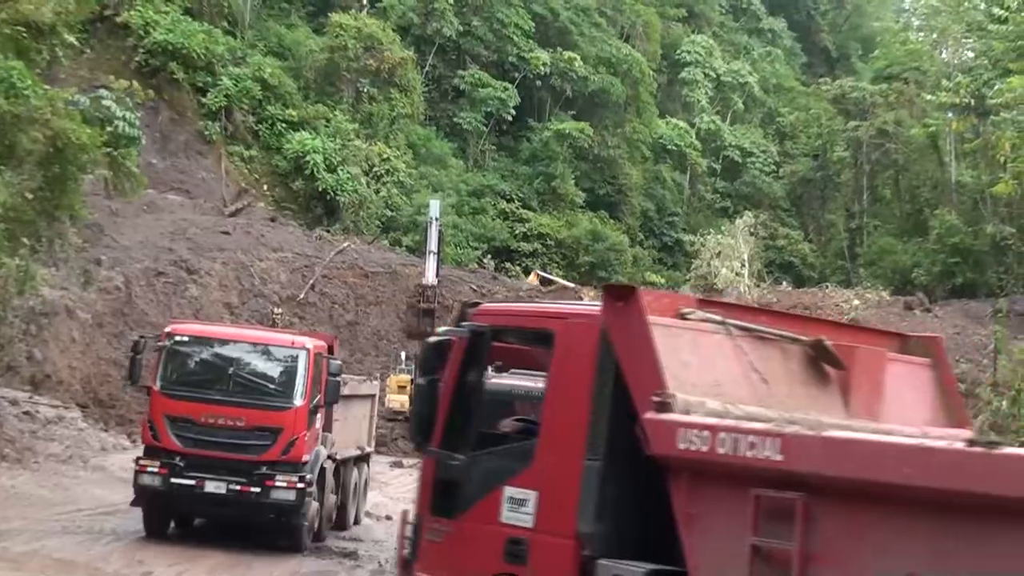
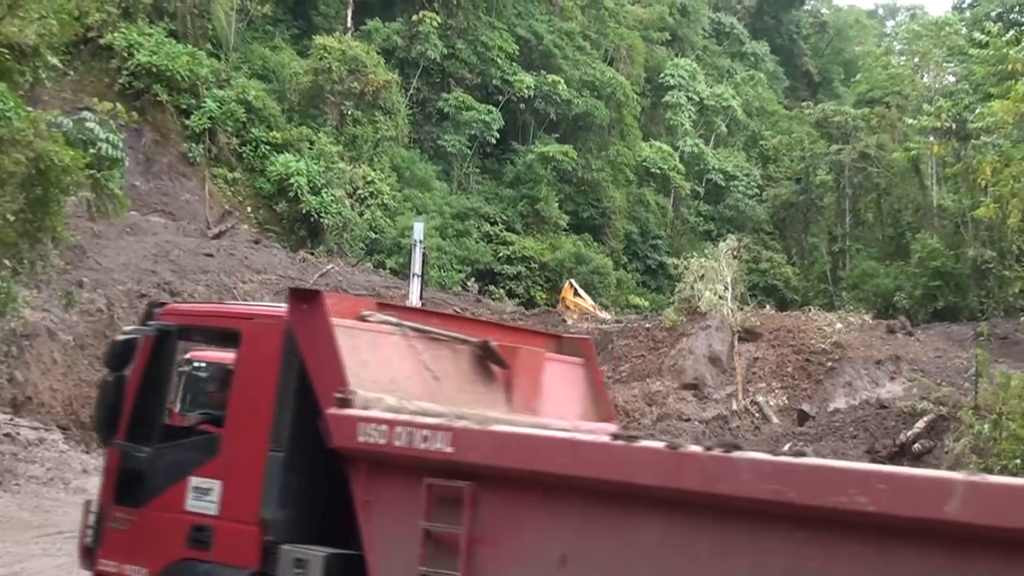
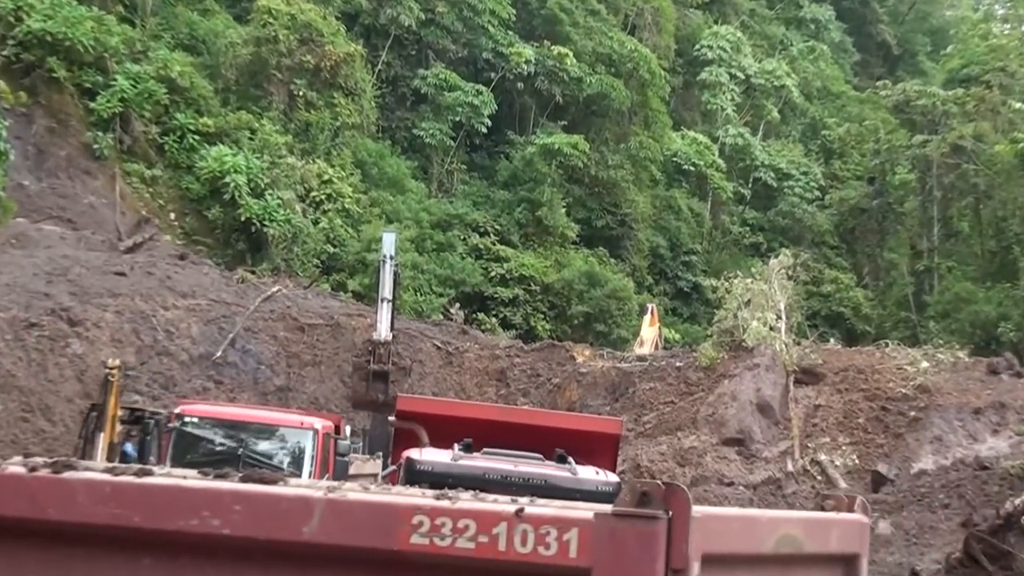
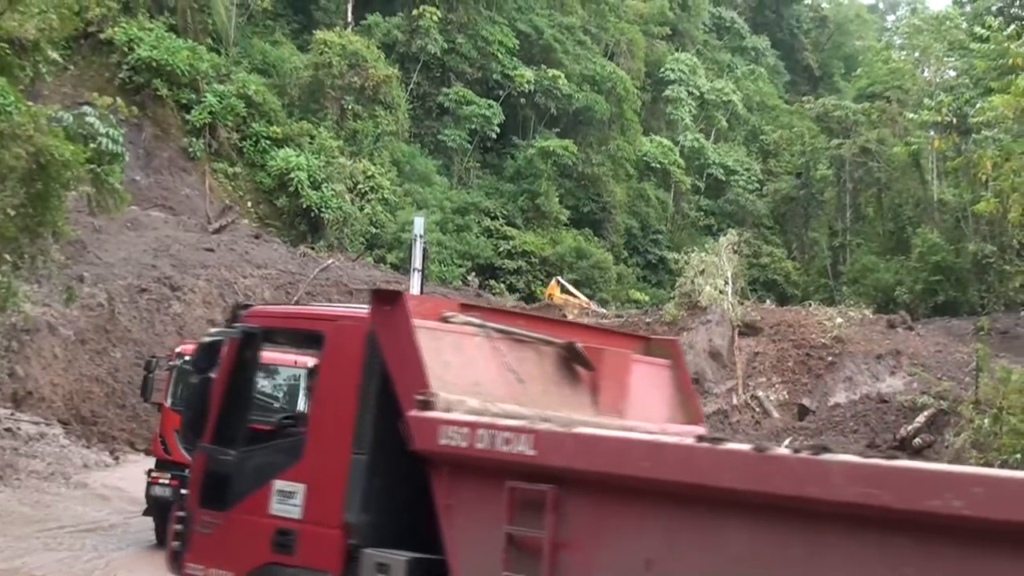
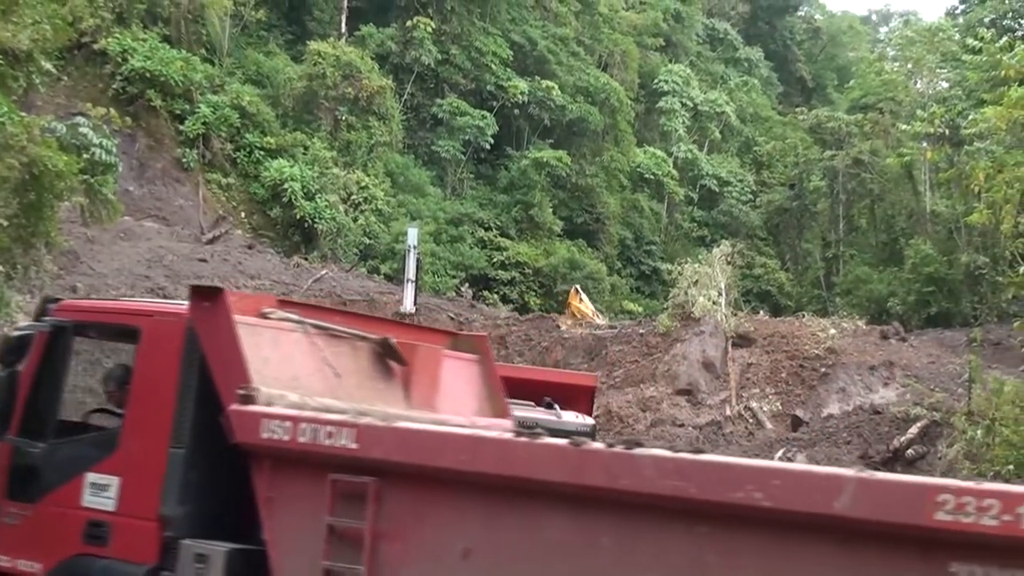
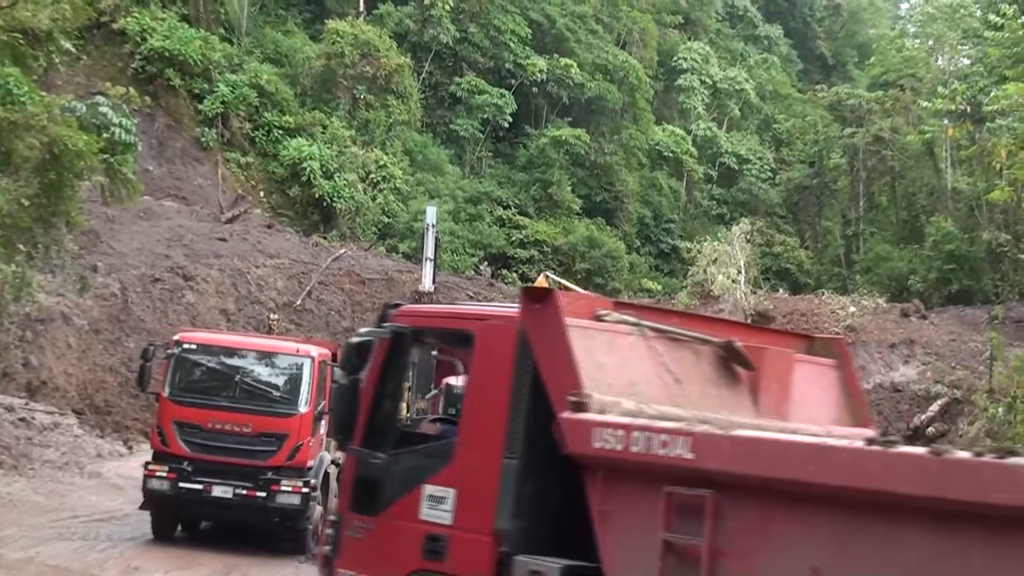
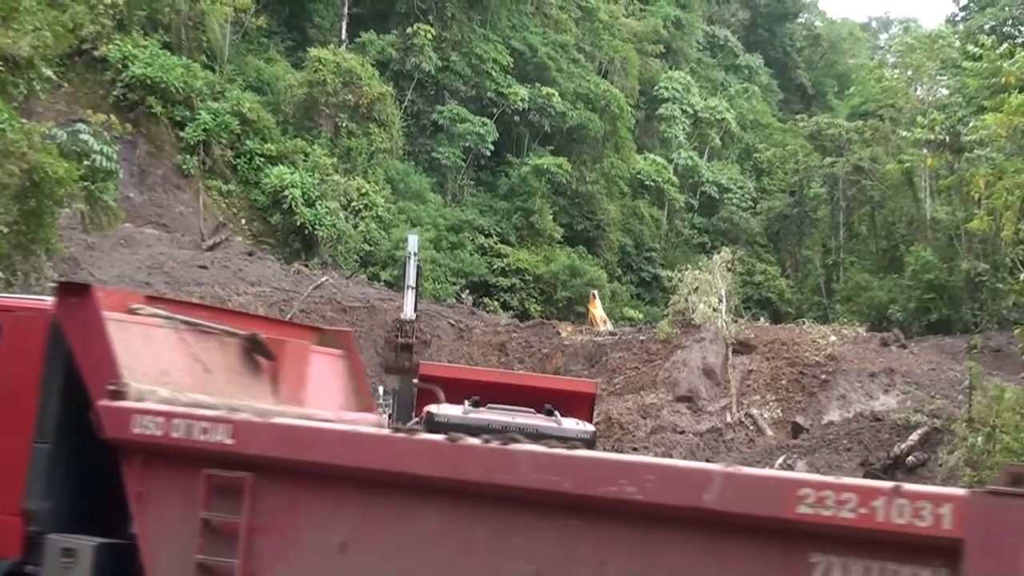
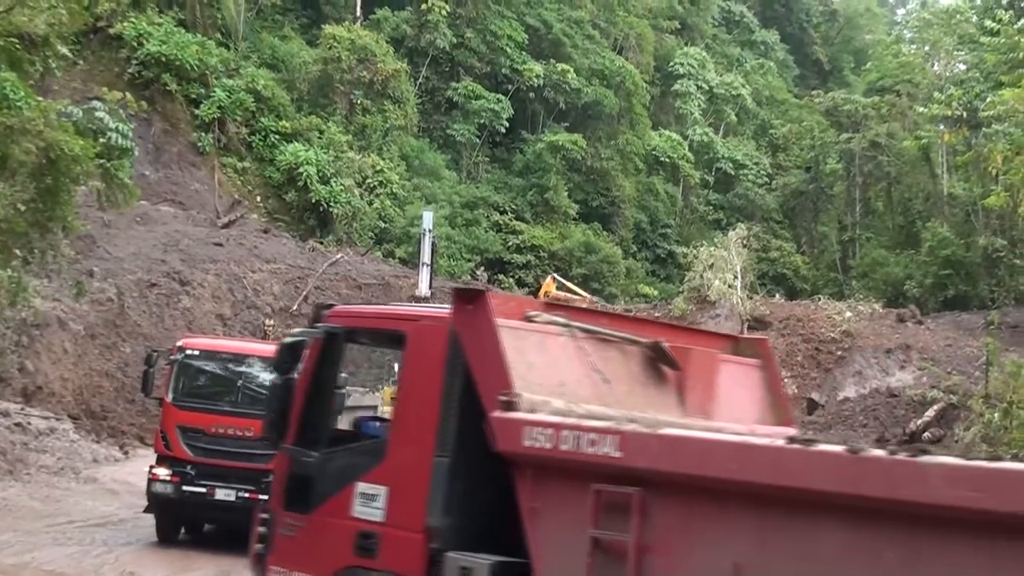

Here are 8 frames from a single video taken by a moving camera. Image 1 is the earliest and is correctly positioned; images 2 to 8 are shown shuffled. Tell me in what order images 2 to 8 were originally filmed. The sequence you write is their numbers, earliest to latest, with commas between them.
6, 8, 4, 2, 5, 7, 3
